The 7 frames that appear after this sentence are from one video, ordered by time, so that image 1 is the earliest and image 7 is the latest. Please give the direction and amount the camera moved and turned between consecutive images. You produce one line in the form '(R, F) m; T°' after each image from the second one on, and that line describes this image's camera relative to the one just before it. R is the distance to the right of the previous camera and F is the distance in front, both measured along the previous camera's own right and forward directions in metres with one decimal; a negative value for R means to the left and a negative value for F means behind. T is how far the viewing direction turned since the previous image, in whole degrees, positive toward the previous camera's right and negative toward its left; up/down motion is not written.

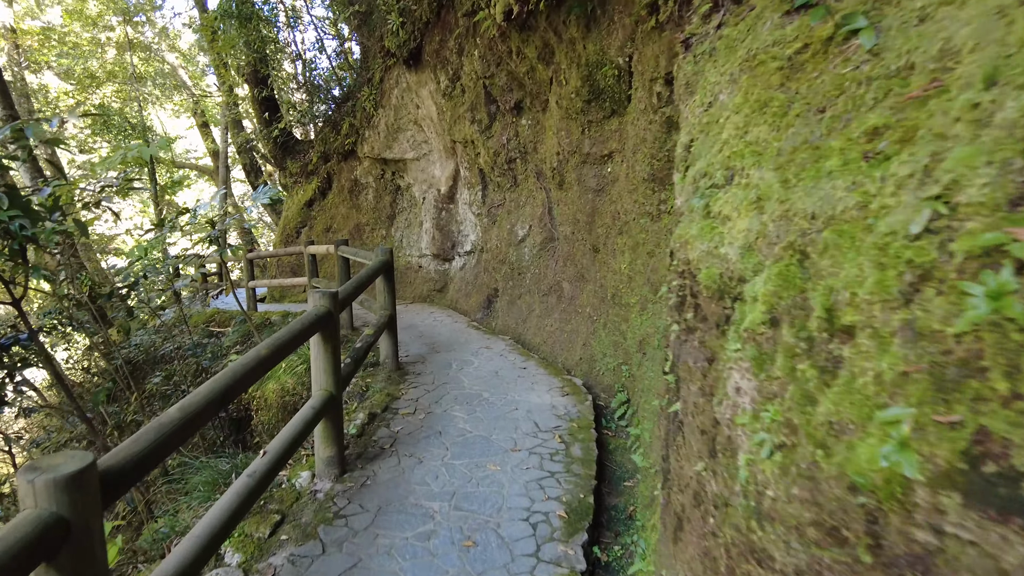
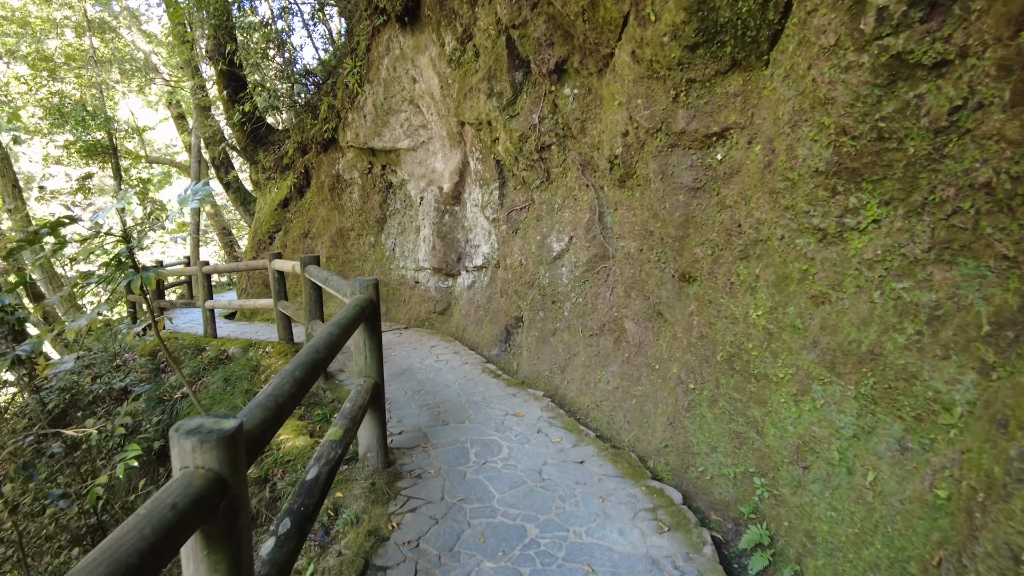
(-0.2, +1.5) m; +1°
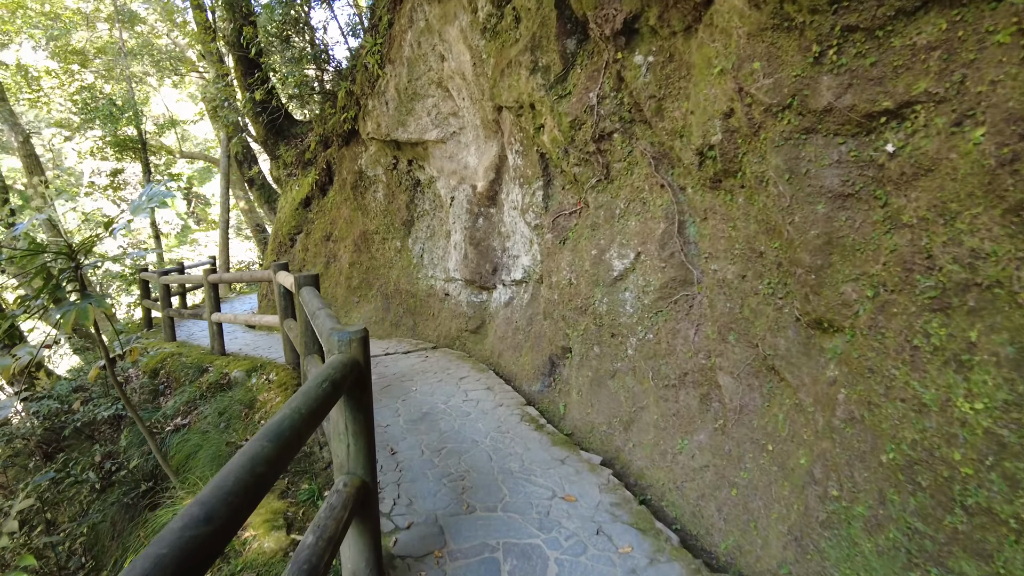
(0.0, +0.9) m; -4°
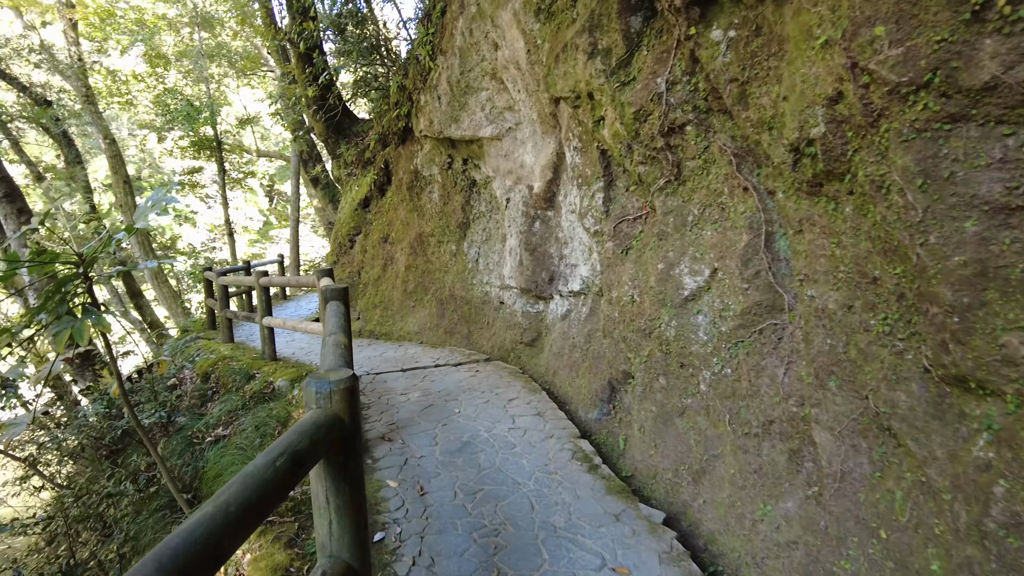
(+0.1, +0.4) m; -6°
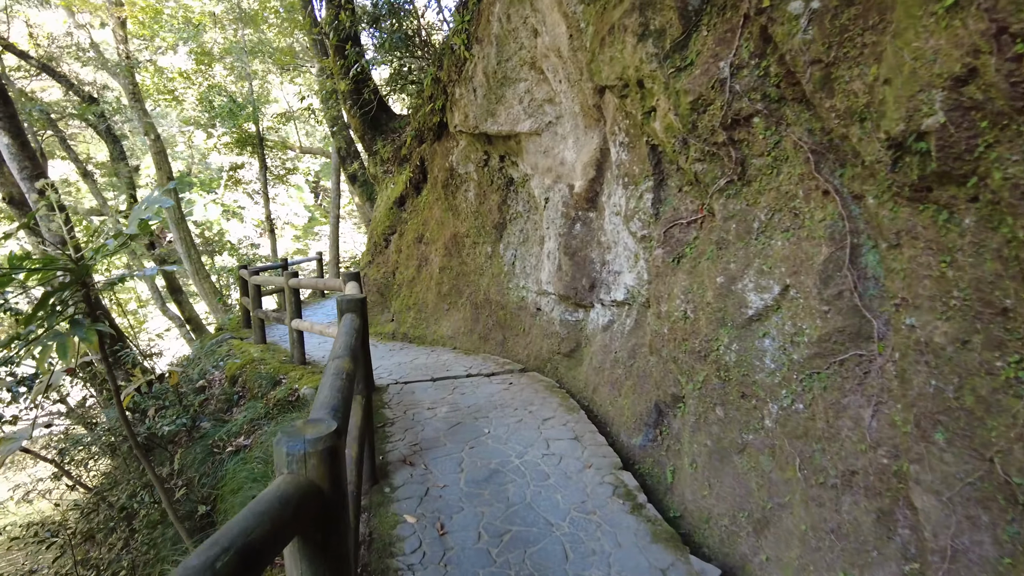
(0.0, +0.3) m; -4°
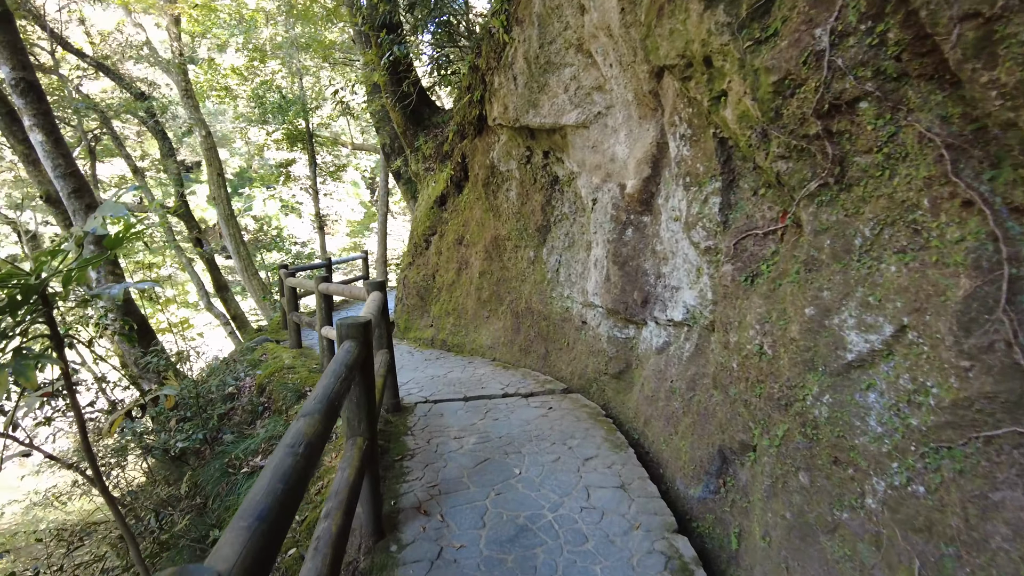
(+0.1, +0.5) m; -5°
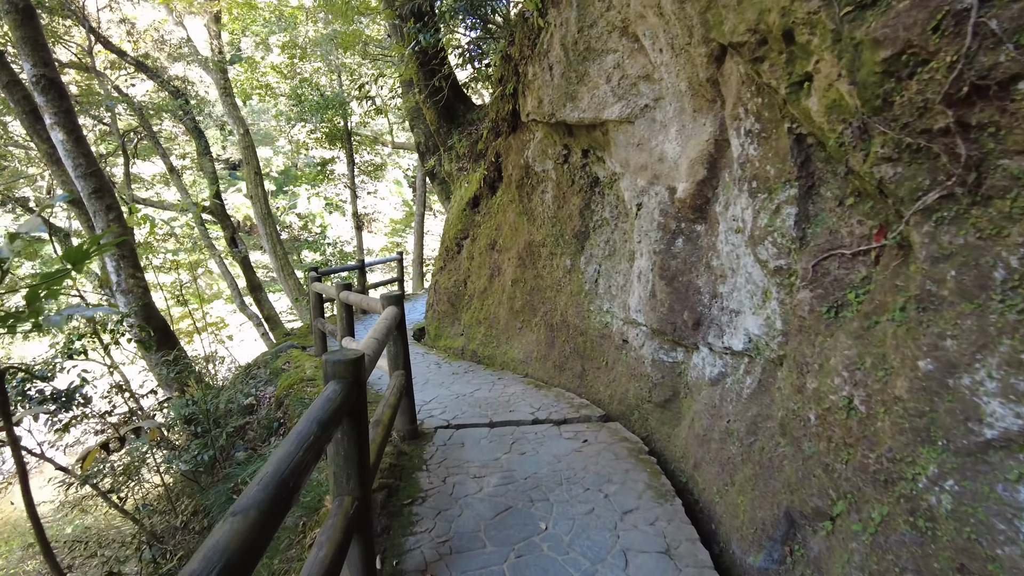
(+0.1, +0.4) m; -4°
